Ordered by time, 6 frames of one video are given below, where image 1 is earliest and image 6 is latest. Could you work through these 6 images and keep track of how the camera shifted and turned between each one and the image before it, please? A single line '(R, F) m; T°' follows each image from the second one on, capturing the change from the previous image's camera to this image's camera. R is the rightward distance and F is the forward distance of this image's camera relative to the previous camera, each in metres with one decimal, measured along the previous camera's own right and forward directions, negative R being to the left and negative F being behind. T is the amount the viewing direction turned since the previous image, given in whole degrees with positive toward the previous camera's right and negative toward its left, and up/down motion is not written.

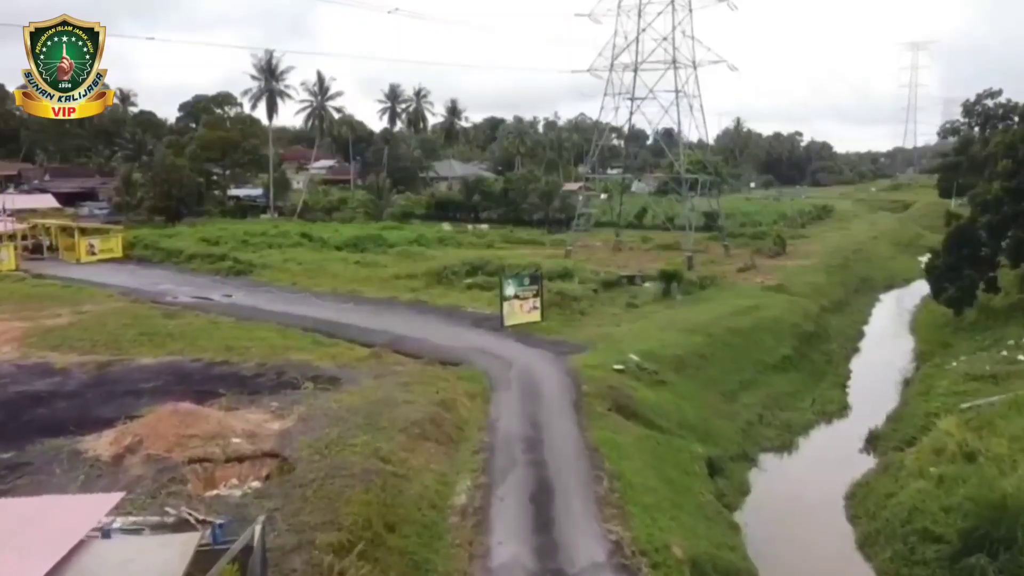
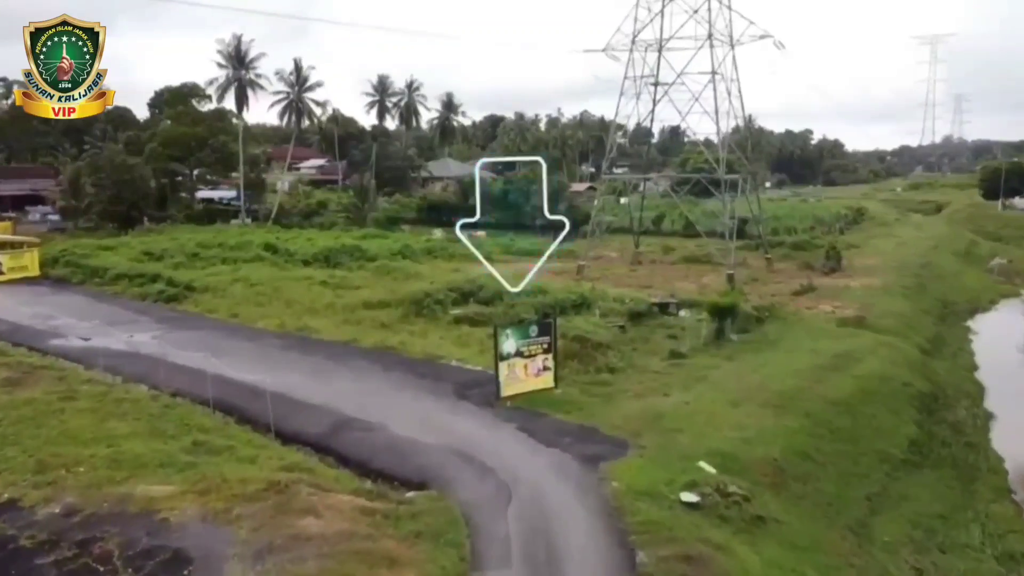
(0.0, +8.4) m; 0°
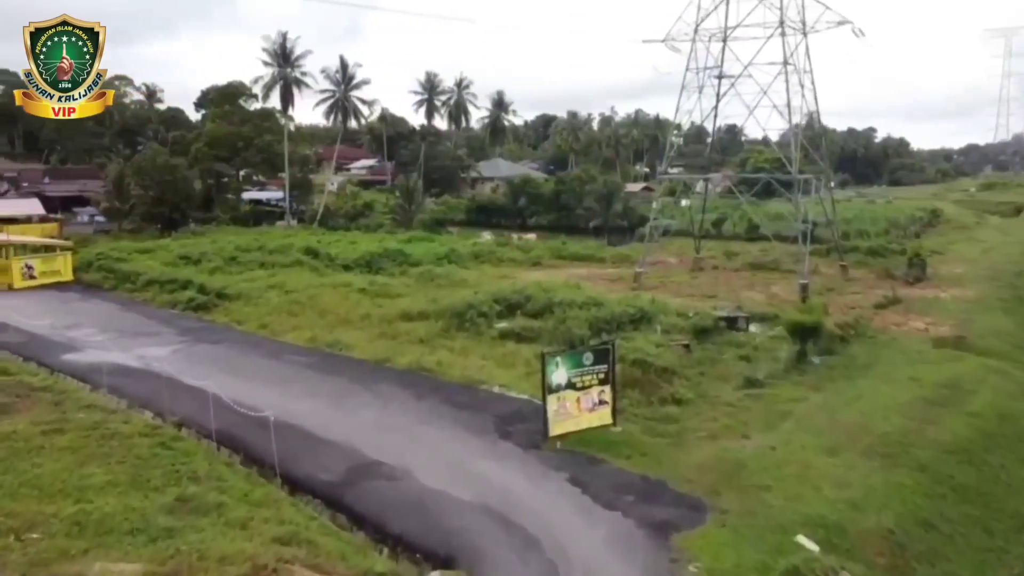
(0.0, +2.7) m; -3°
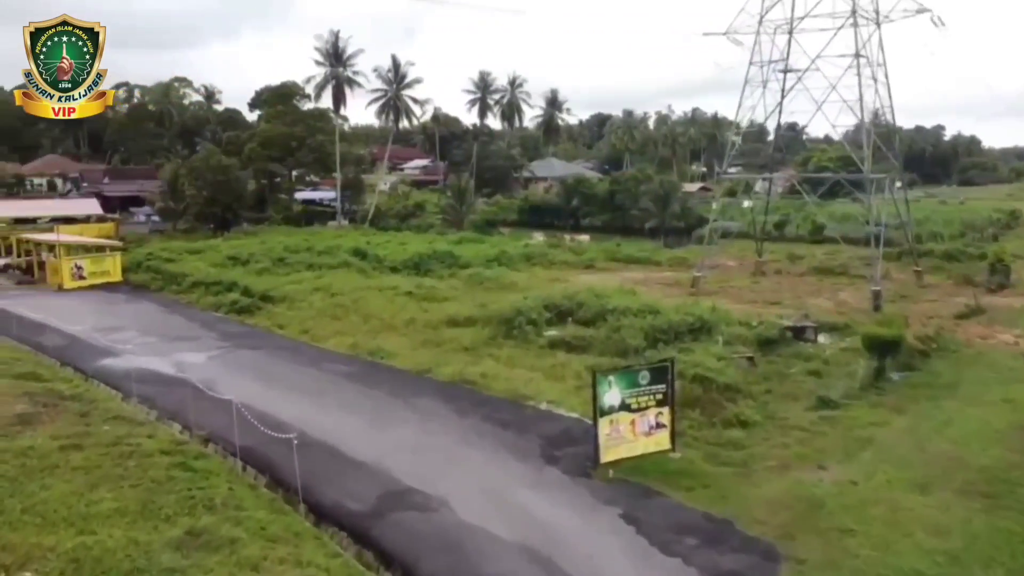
(+0.1, +1.4) m; -4°
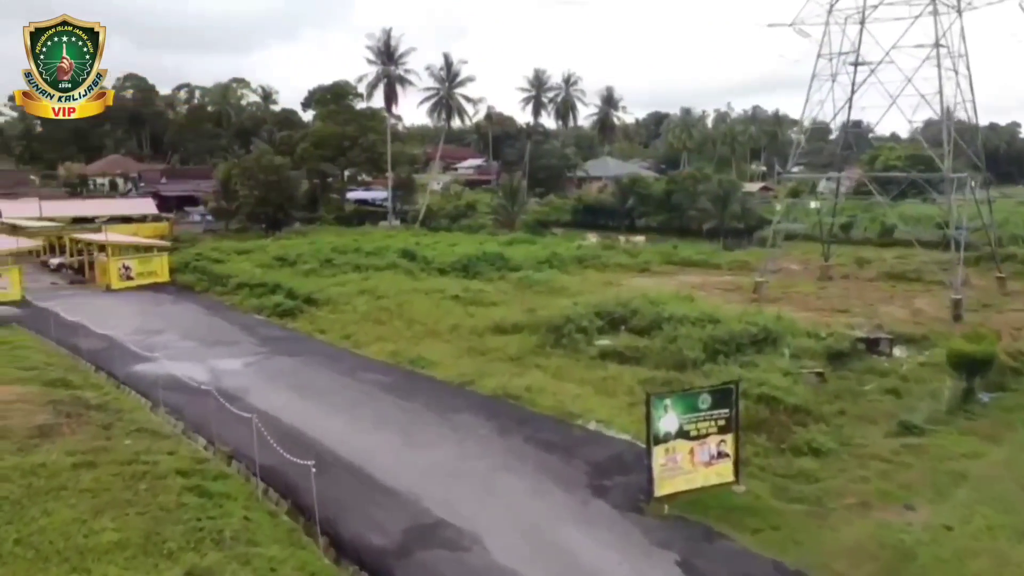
(+0.1, +1.4) m; -4°
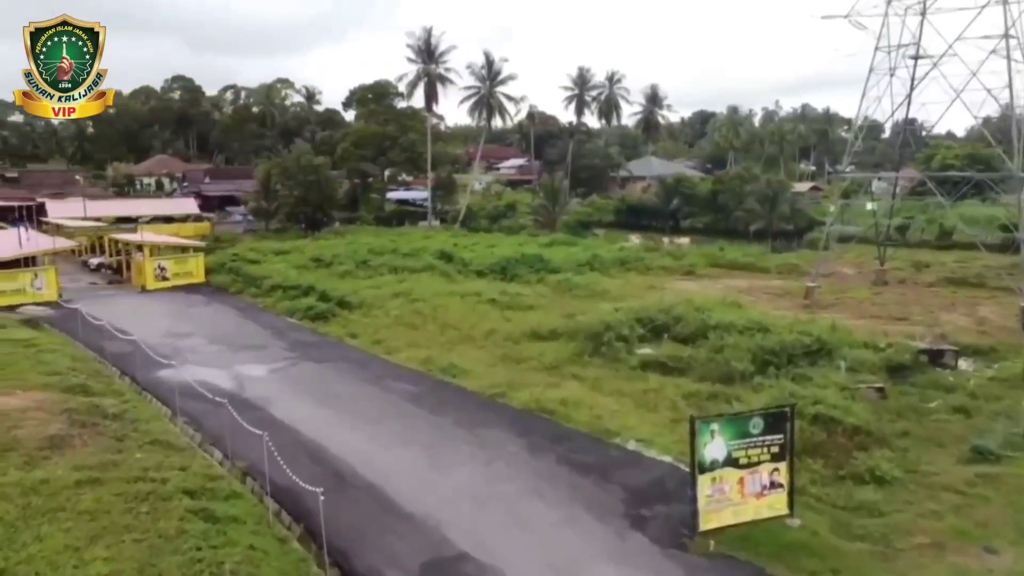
(+0.2, +1.1) m; -3°
